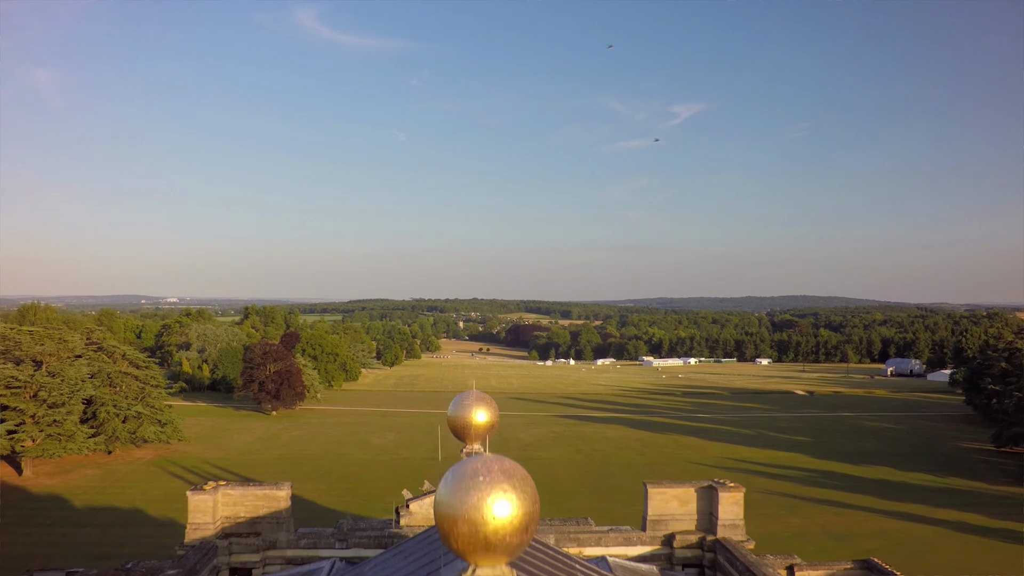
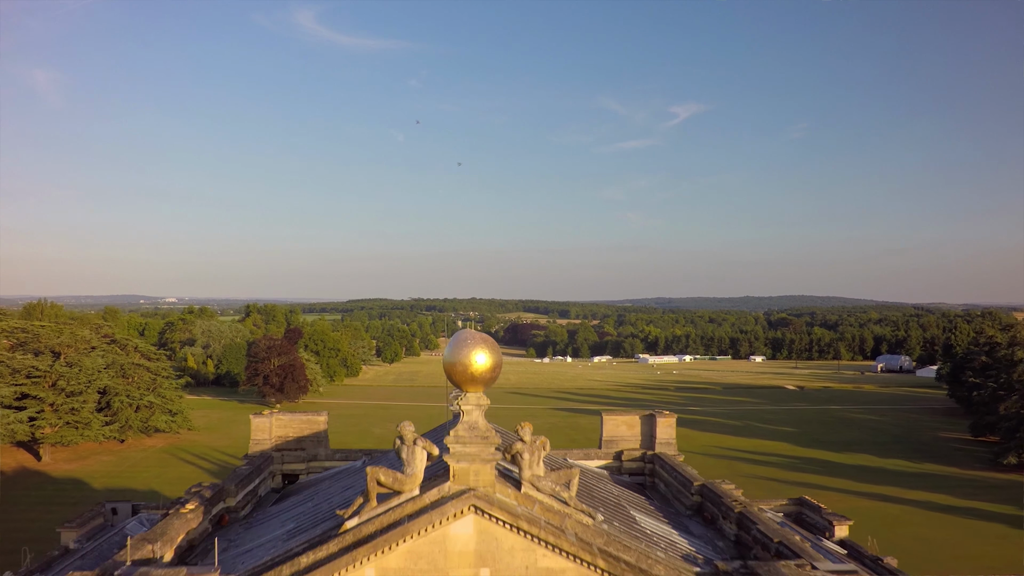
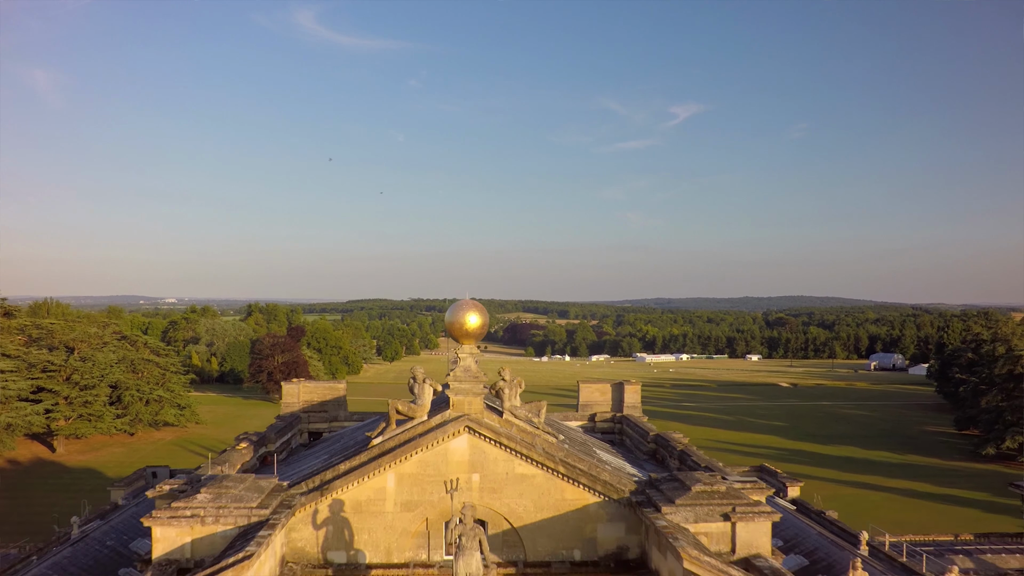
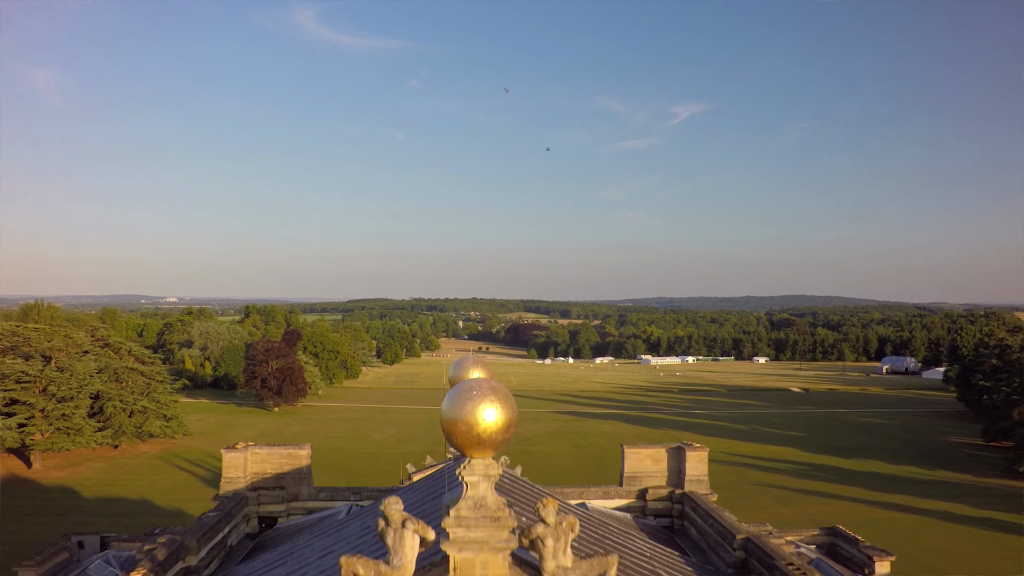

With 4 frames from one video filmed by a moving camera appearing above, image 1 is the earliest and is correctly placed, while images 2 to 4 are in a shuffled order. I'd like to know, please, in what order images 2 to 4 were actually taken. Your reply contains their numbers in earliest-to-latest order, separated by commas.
4, 2, 3
